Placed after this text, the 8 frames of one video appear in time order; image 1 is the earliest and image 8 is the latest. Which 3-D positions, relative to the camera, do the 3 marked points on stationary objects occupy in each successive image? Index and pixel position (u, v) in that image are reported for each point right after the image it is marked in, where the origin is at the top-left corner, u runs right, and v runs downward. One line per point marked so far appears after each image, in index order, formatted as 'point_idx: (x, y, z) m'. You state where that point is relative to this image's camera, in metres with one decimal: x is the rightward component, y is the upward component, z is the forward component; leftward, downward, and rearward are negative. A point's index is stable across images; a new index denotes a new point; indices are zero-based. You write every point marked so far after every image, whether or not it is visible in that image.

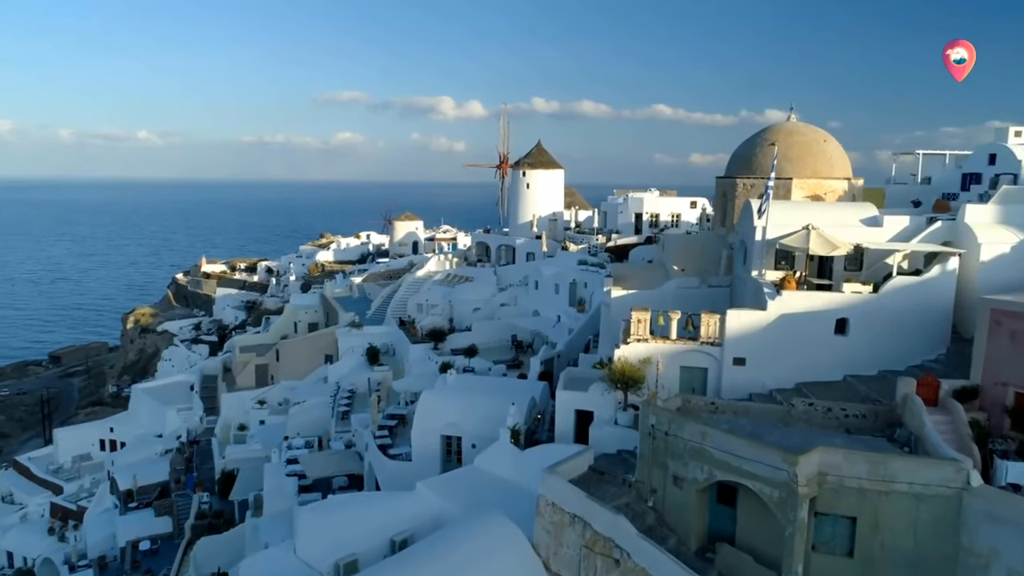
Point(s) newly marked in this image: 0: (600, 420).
0: (+1.8, -2.7, +18.1) m
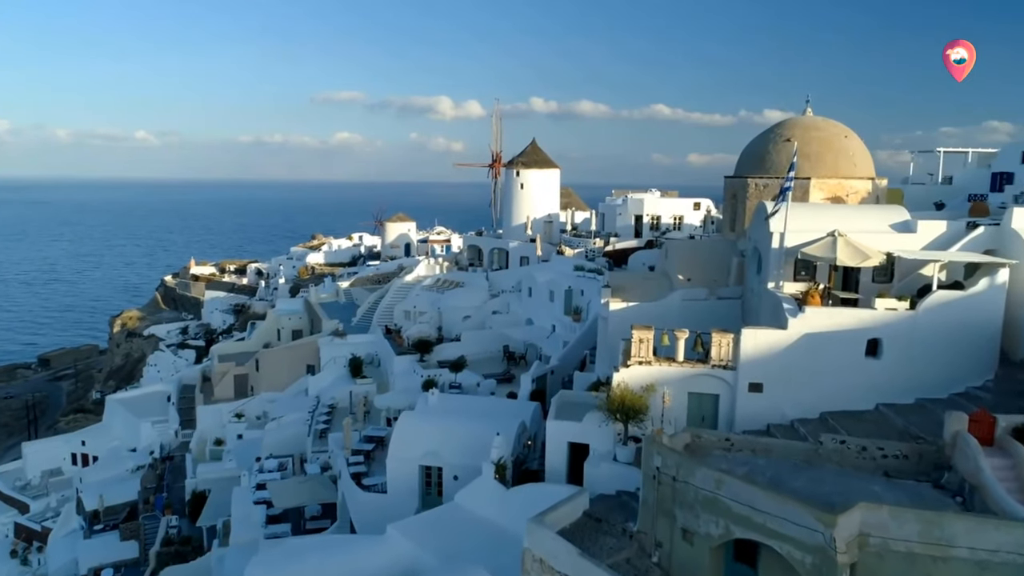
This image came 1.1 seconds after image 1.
0: (+1.5, -3.0, +15.8) m
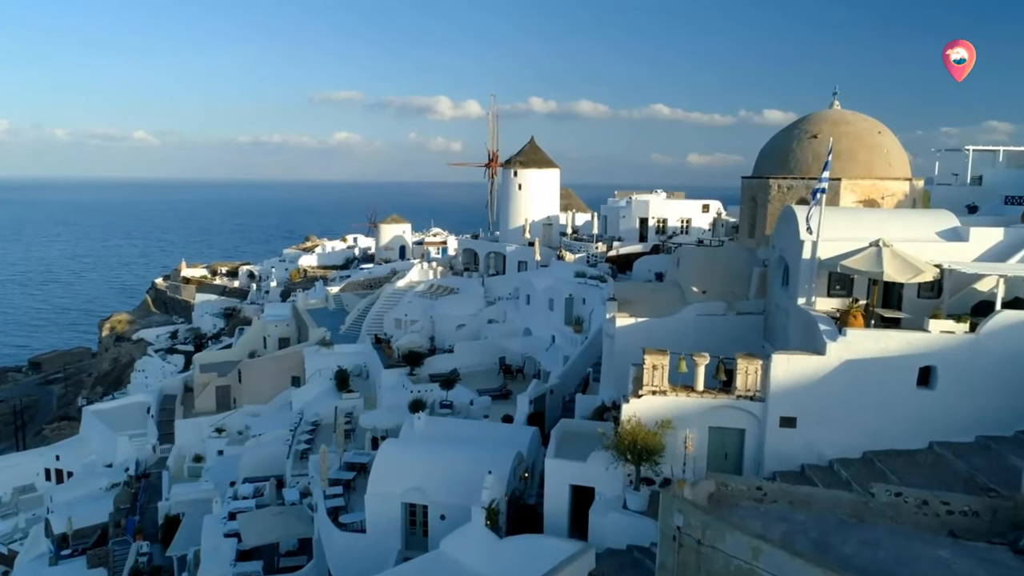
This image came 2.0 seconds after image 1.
0: (+1.4, -3.3, +13.6) m
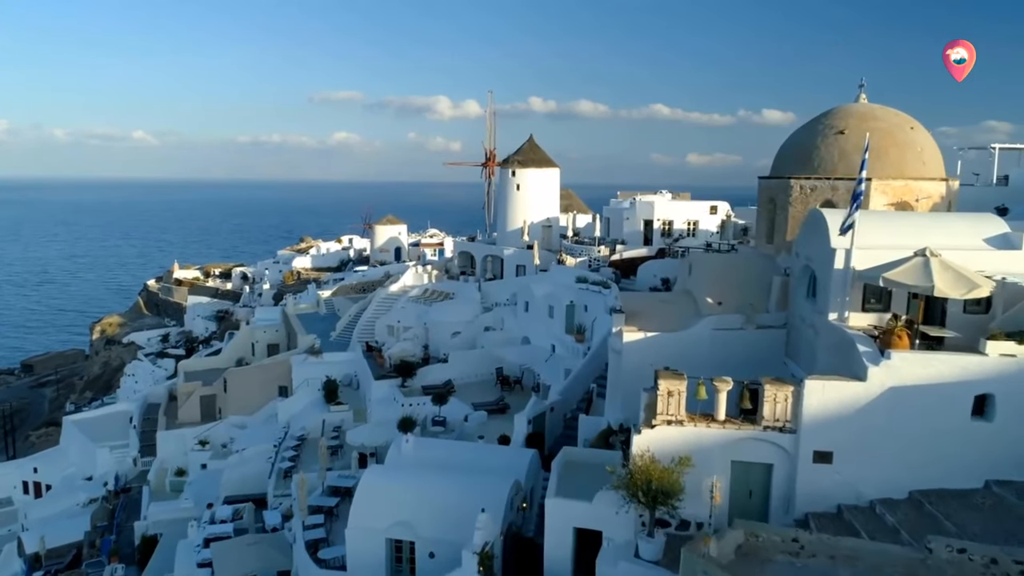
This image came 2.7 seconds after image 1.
0: (+1.3, -3.5, +11.8) m
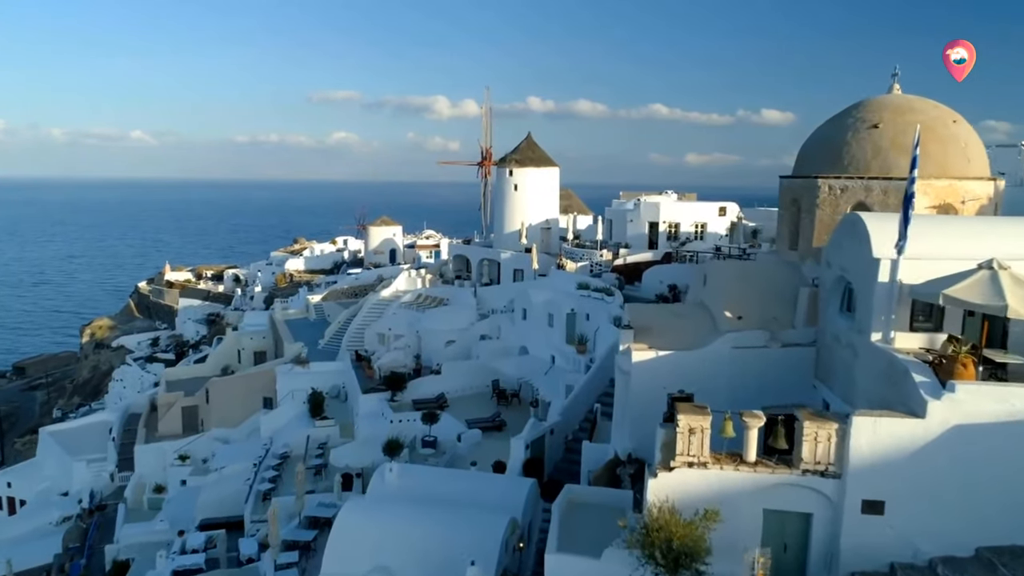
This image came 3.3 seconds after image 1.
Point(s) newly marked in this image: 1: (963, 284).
0: (+1.3, -3.7, +10.0) m
1: (+5.4, +0.1, +10.8) m
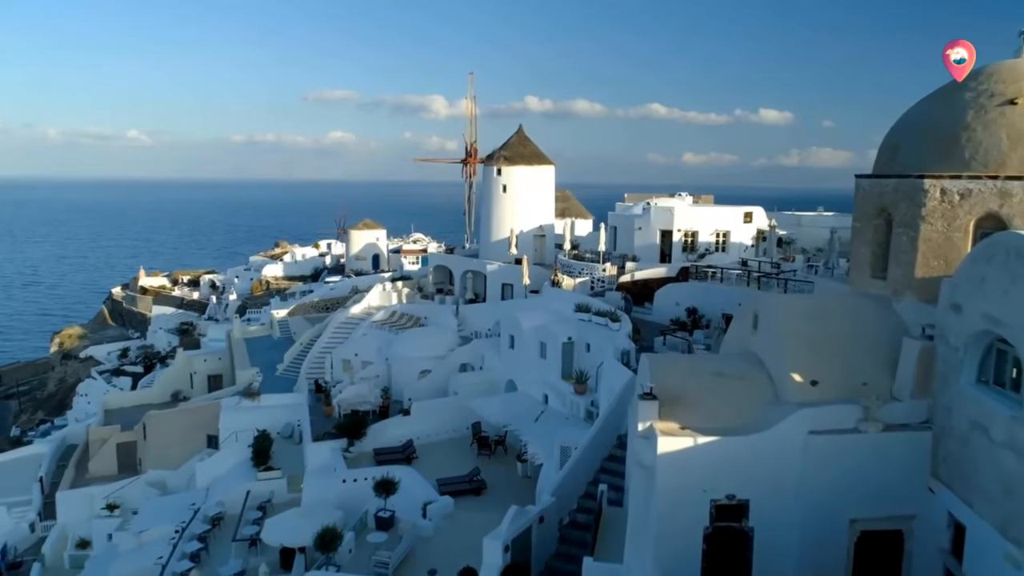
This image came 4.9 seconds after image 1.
0: (+0.9, -4.3, +5.0) m
1: (+5.0, -0.5, +5.8) m
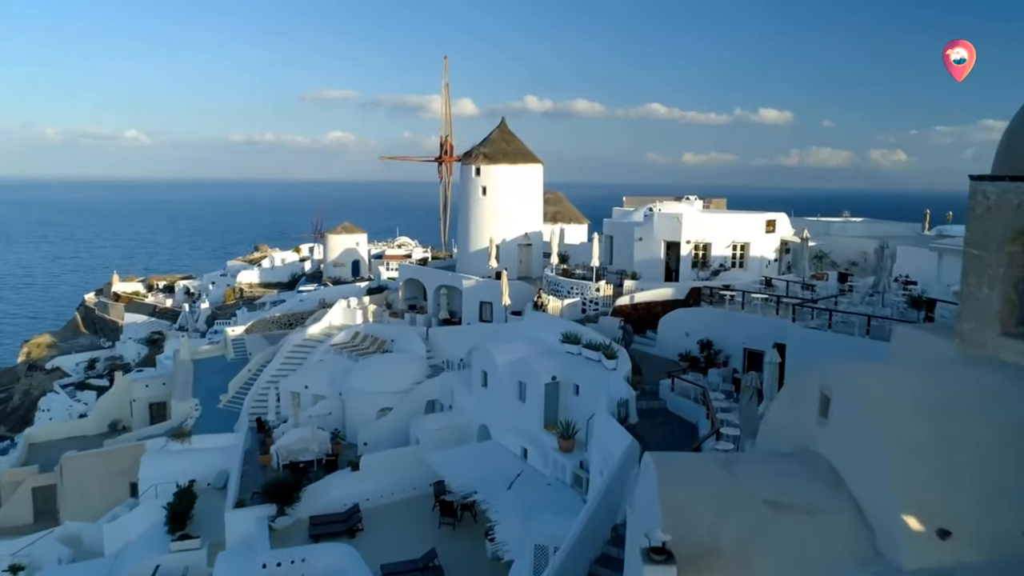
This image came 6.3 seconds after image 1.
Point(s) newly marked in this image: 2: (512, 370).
0: (+0.3, -4.9, +0.6) m
1: (+4.4, -1.1, +1.4) m
2: (0.0, -1.8, +19.3) m
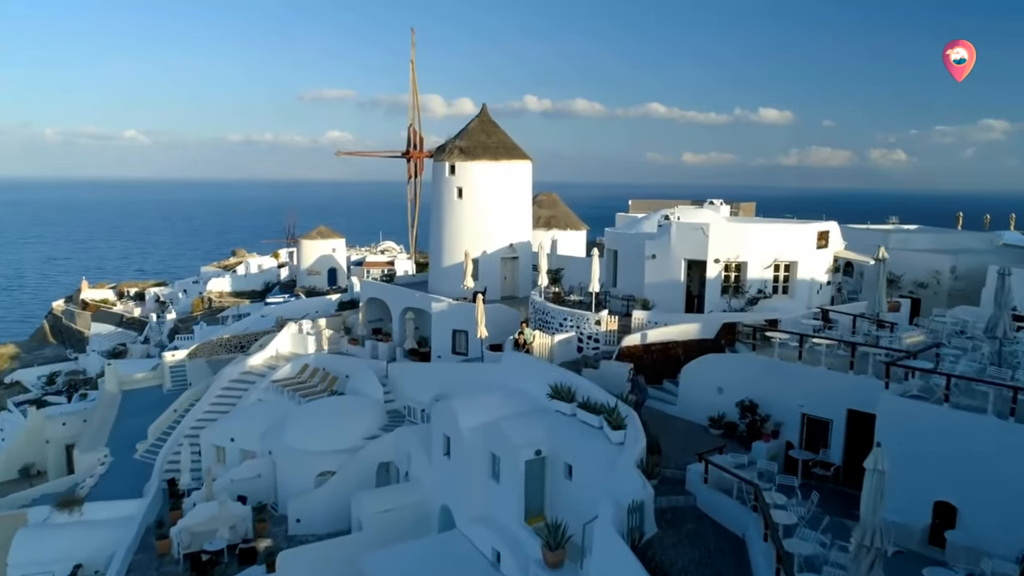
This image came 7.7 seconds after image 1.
0: (-0.2, -5.5, -4.5) m
1: (+4.0, -1.7, -3.6) m
2: (-0.4, -2.4, +14.3) m
